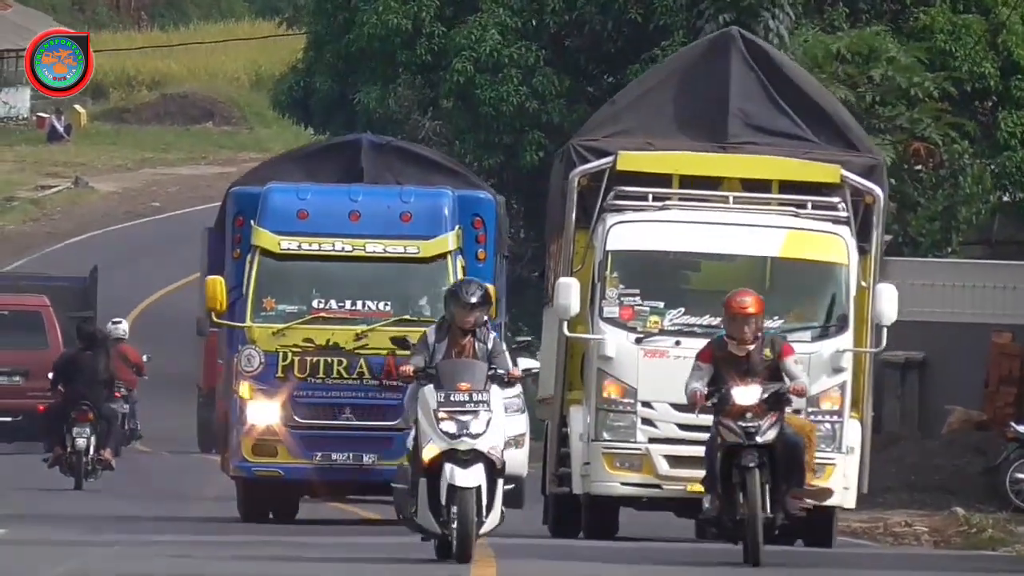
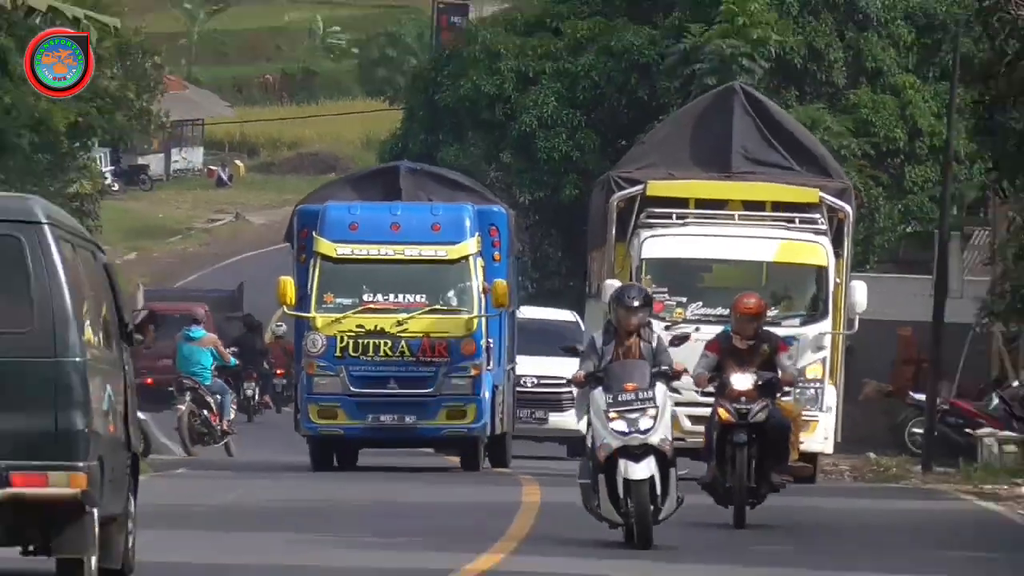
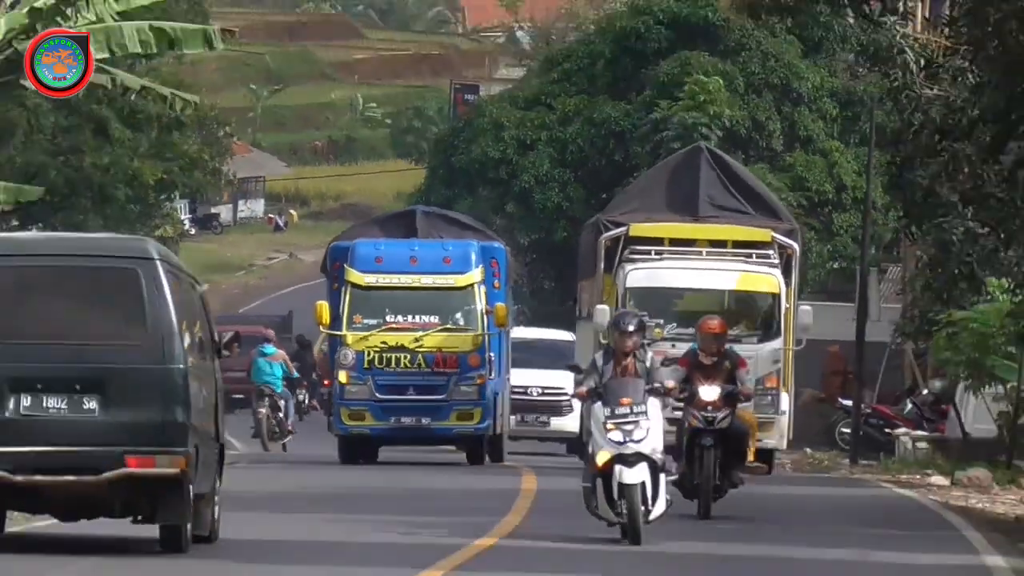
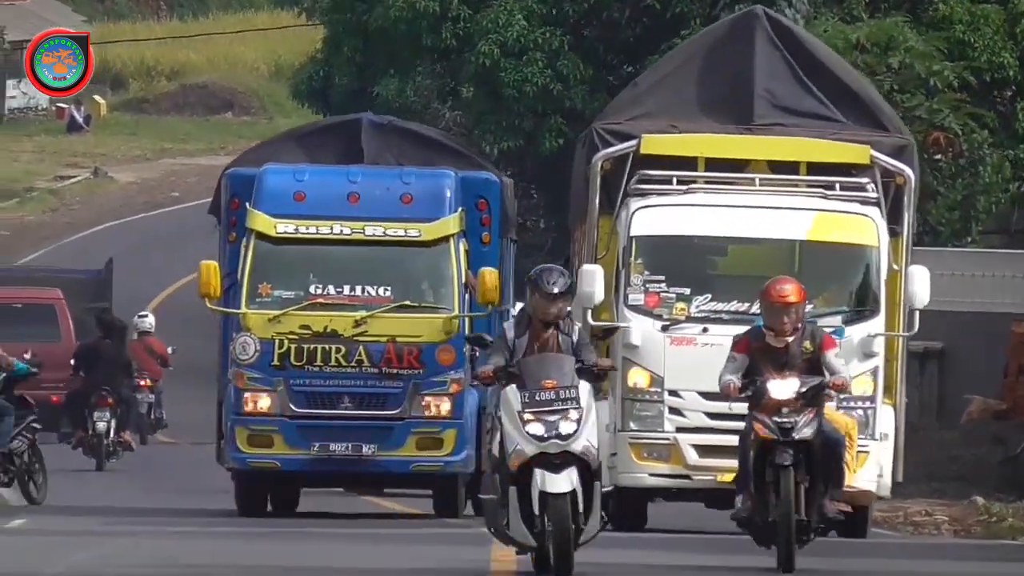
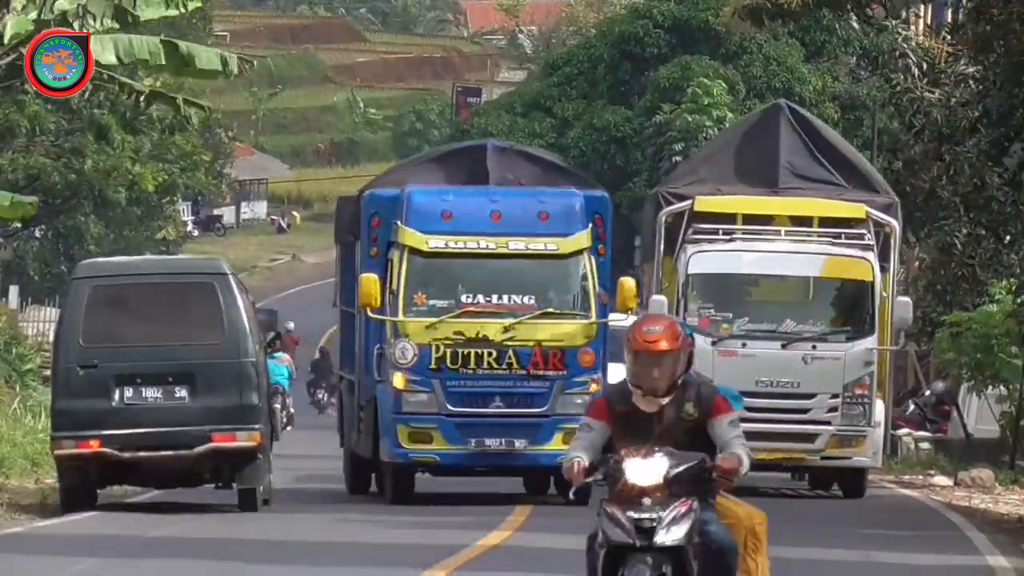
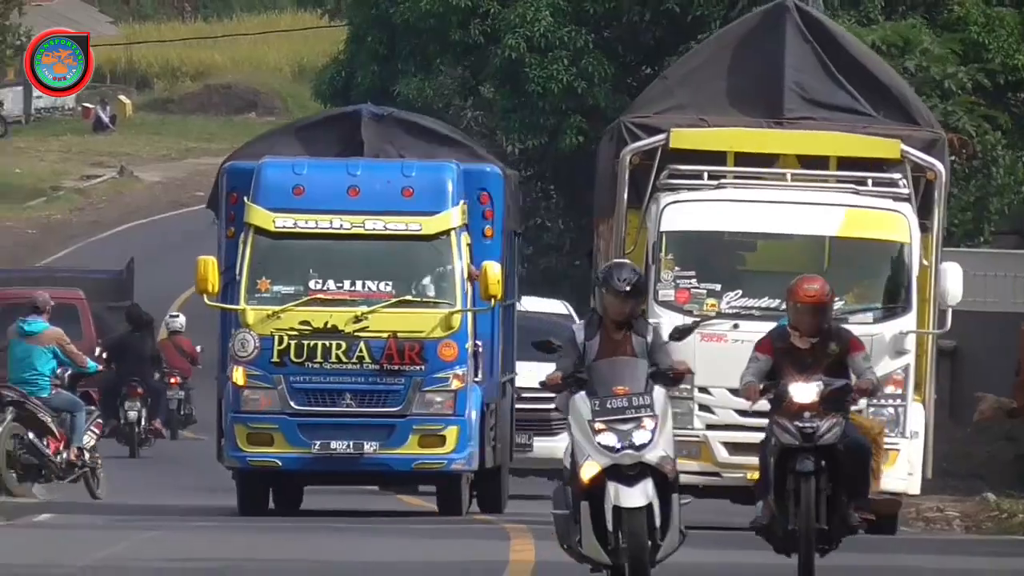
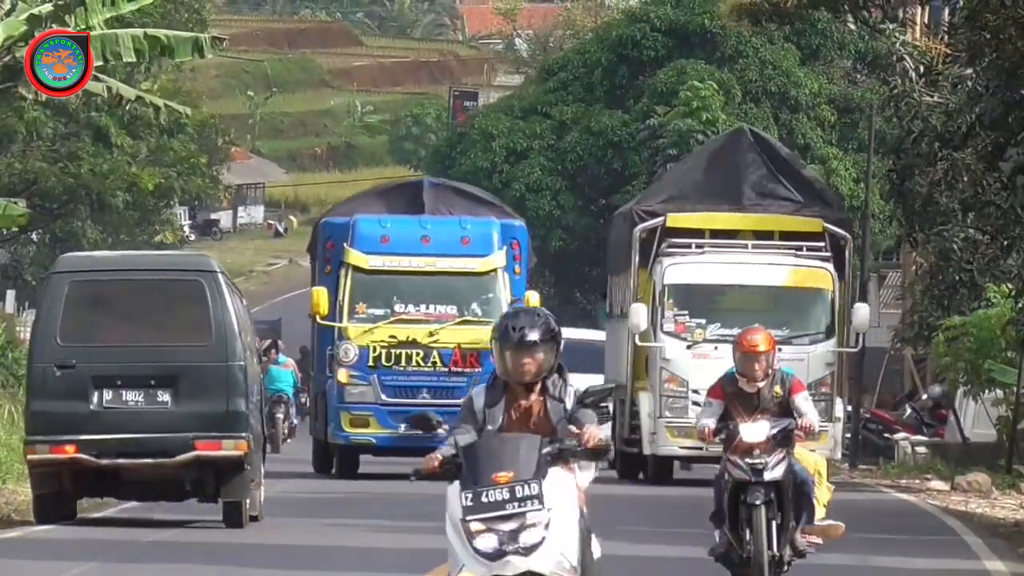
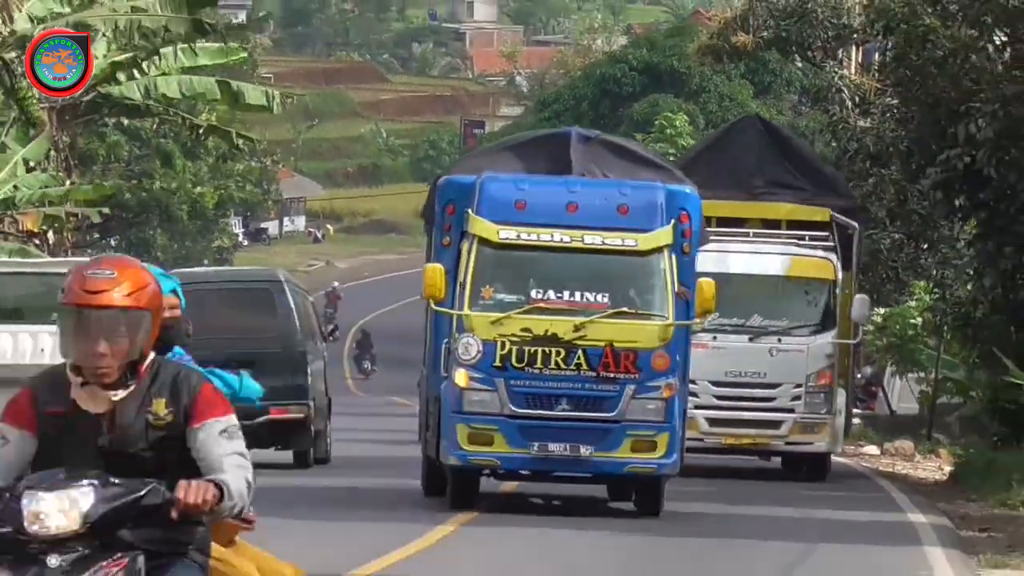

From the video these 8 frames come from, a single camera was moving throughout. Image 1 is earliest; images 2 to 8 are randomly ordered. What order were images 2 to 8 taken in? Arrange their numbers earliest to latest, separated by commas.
4, 6, 2, 3, 7, 5, 8
